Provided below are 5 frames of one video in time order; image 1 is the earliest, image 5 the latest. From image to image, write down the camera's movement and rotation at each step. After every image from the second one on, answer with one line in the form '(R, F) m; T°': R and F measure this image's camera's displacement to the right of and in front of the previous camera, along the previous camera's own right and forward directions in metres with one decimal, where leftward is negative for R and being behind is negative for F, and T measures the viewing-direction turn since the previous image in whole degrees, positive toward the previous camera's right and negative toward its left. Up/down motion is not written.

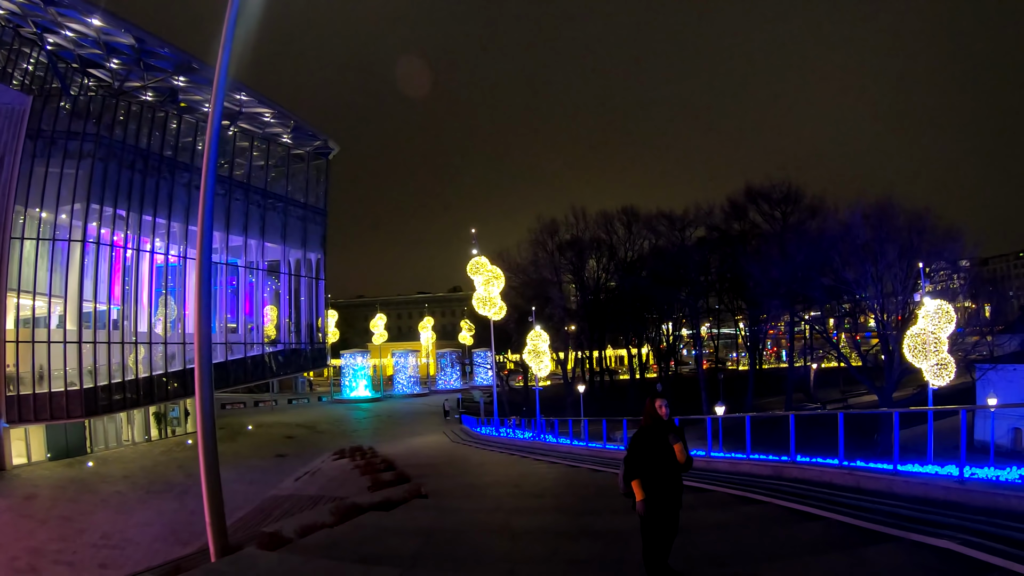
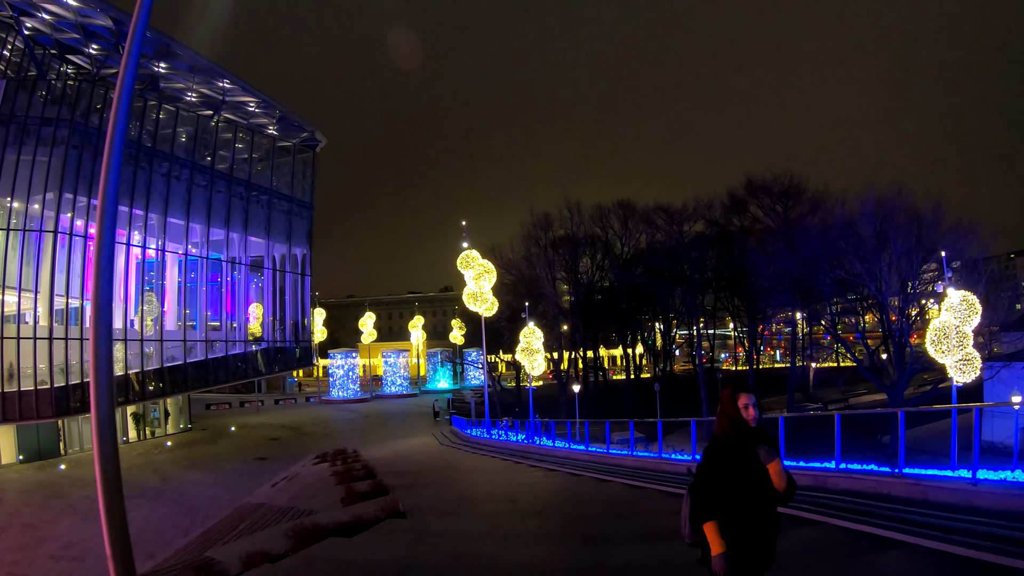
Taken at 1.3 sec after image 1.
(0.0, +1.0) m; +1°
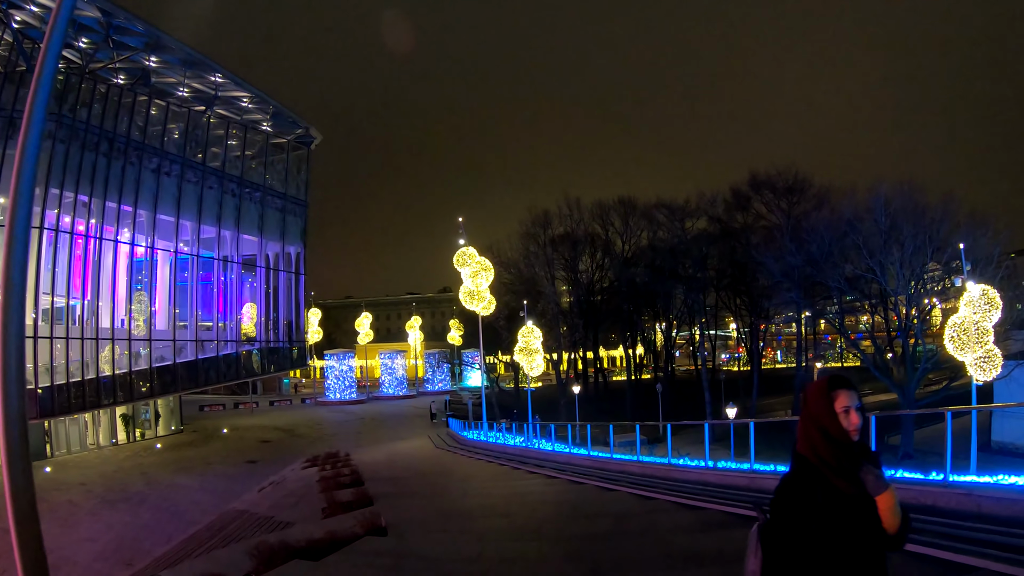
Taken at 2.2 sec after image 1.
(0.0, +0.6) m; 0°
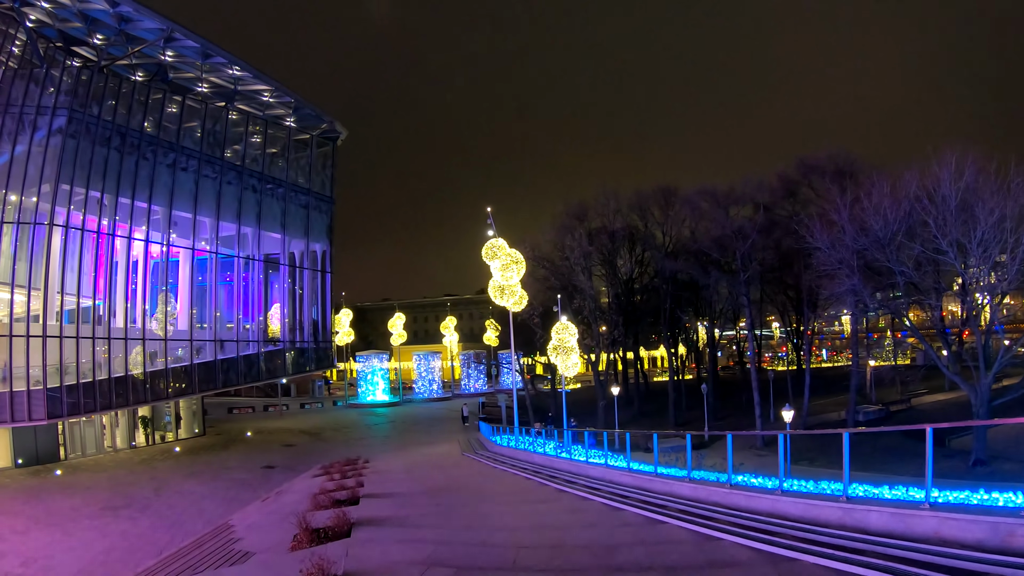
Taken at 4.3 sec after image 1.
(+0.2, +1.6) m; -3°
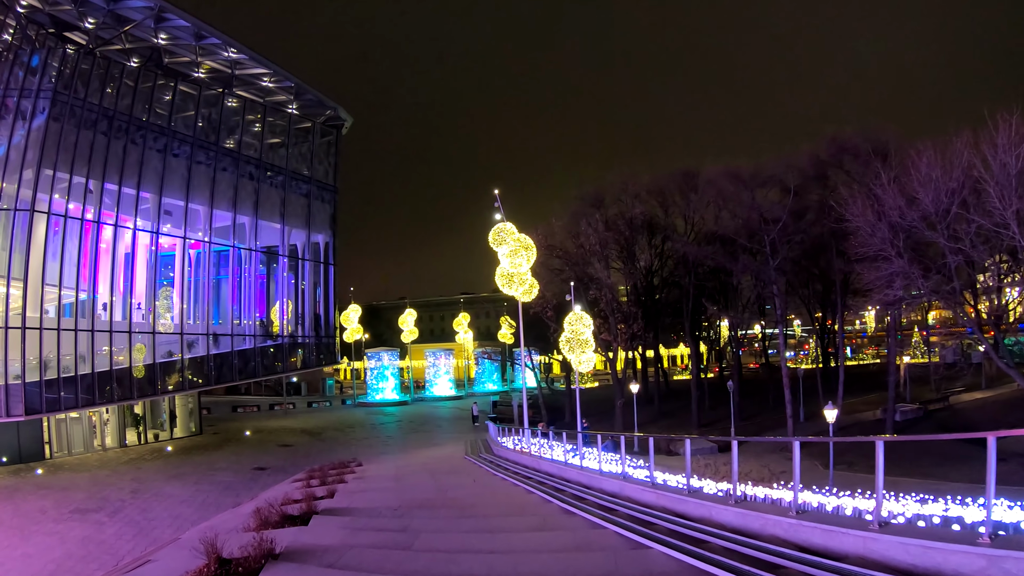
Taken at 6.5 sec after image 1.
(+0.3, +1.6) m; -2°
